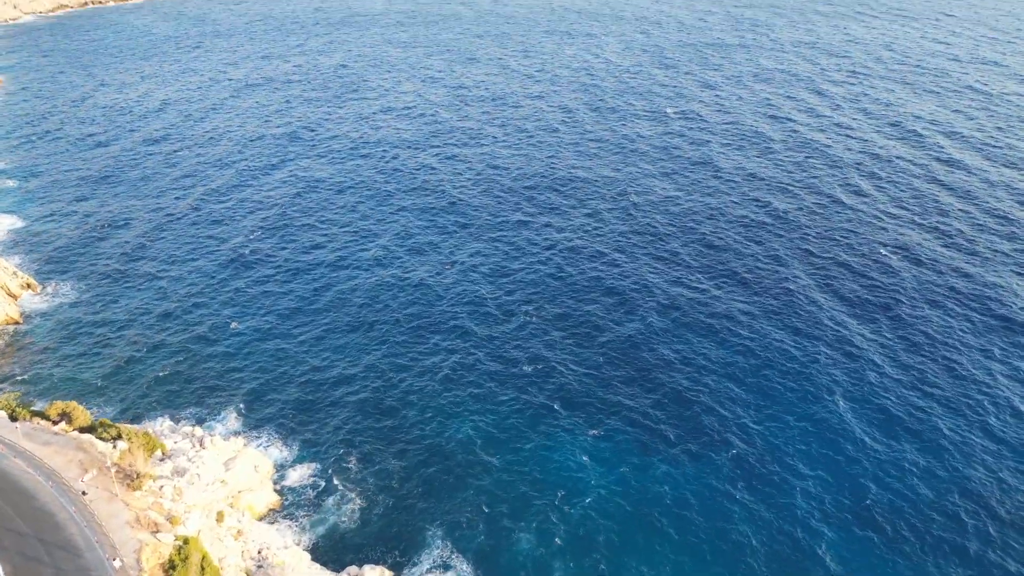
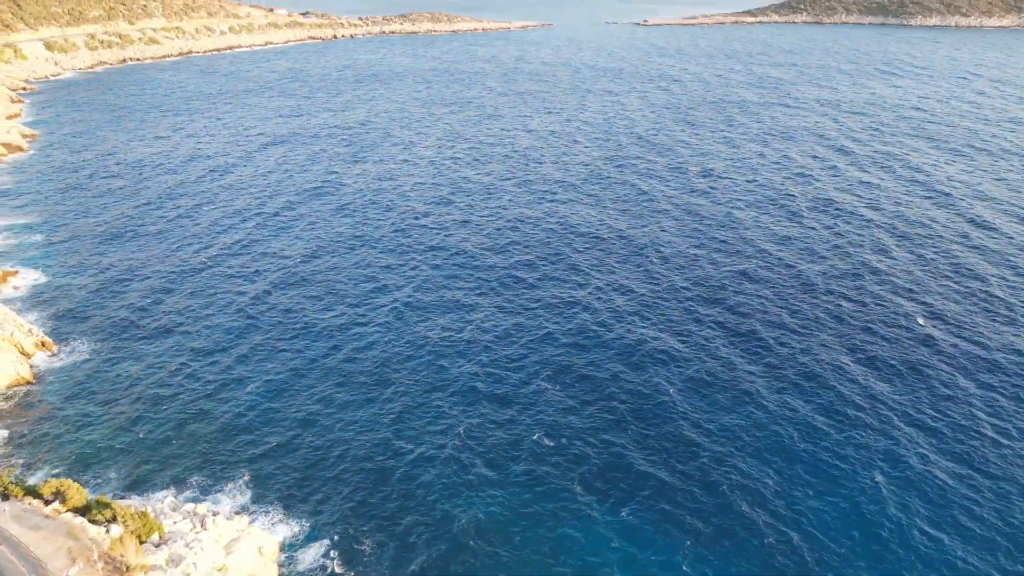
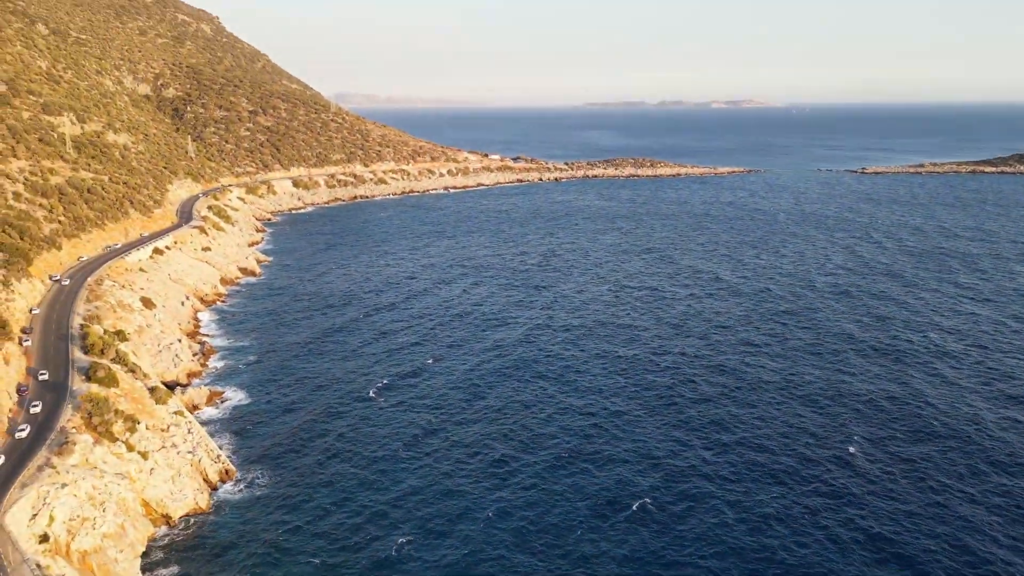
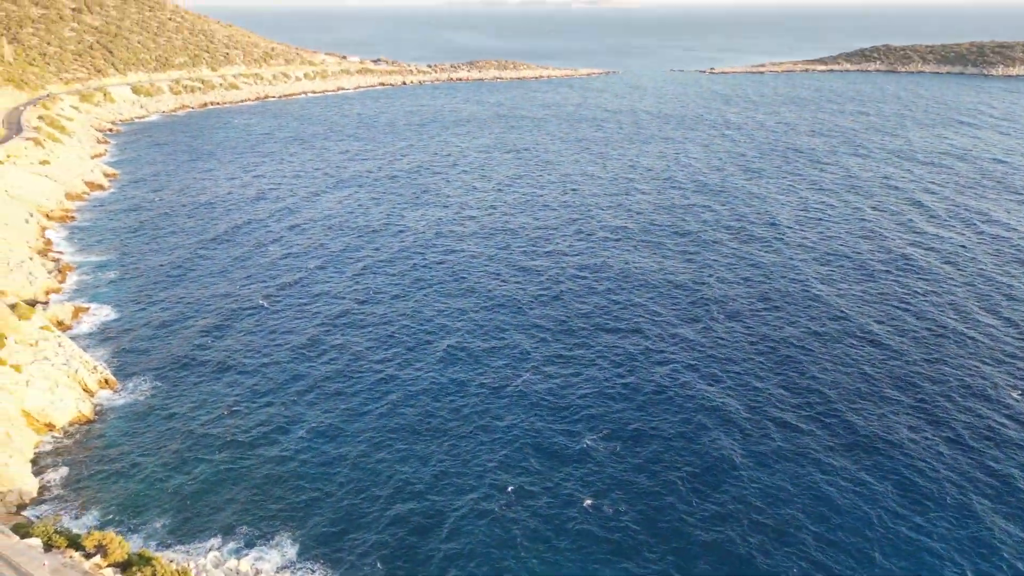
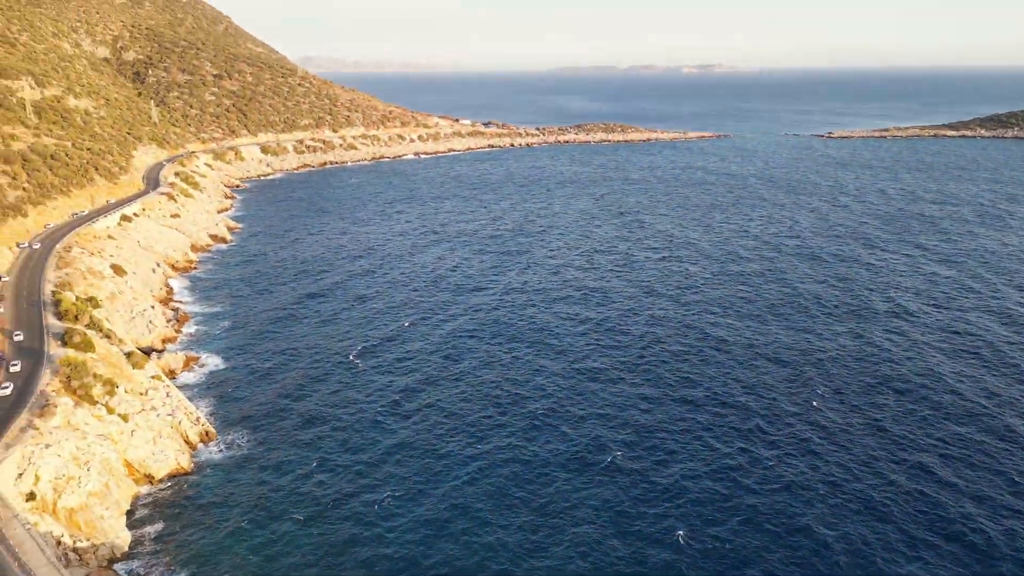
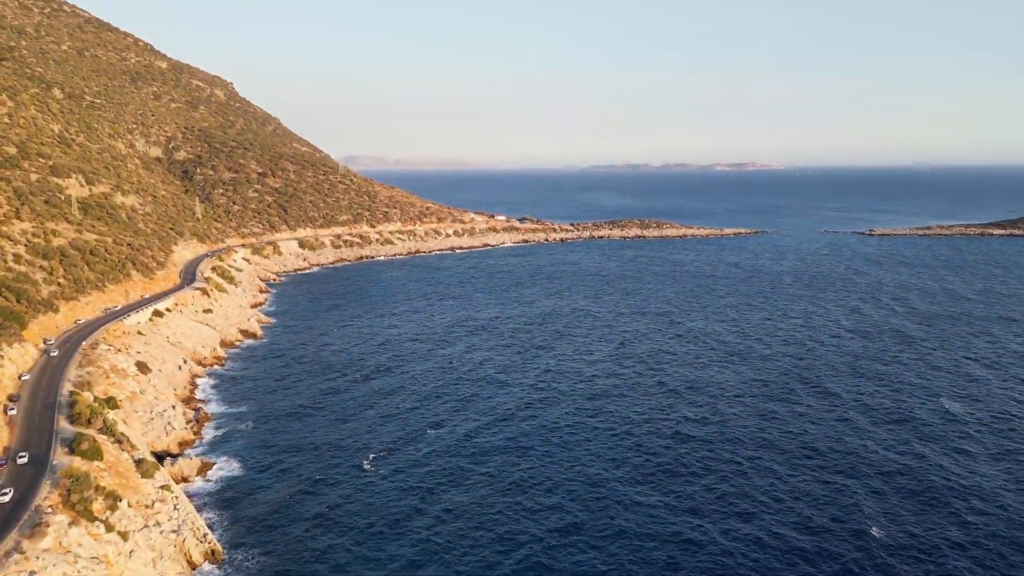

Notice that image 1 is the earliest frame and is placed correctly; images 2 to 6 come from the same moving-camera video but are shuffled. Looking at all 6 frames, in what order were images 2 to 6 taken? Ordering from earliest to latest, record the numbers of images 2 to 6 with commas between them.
2, 4, 5, 3, 6
